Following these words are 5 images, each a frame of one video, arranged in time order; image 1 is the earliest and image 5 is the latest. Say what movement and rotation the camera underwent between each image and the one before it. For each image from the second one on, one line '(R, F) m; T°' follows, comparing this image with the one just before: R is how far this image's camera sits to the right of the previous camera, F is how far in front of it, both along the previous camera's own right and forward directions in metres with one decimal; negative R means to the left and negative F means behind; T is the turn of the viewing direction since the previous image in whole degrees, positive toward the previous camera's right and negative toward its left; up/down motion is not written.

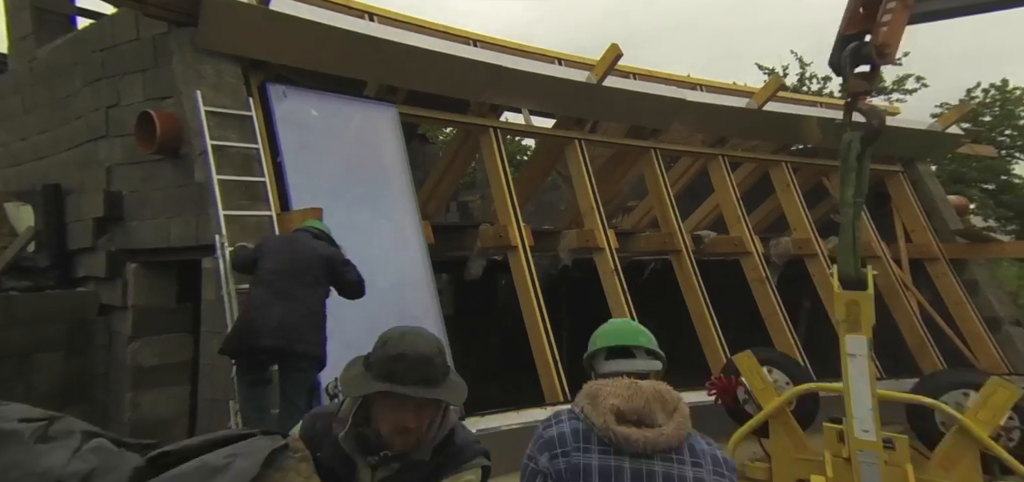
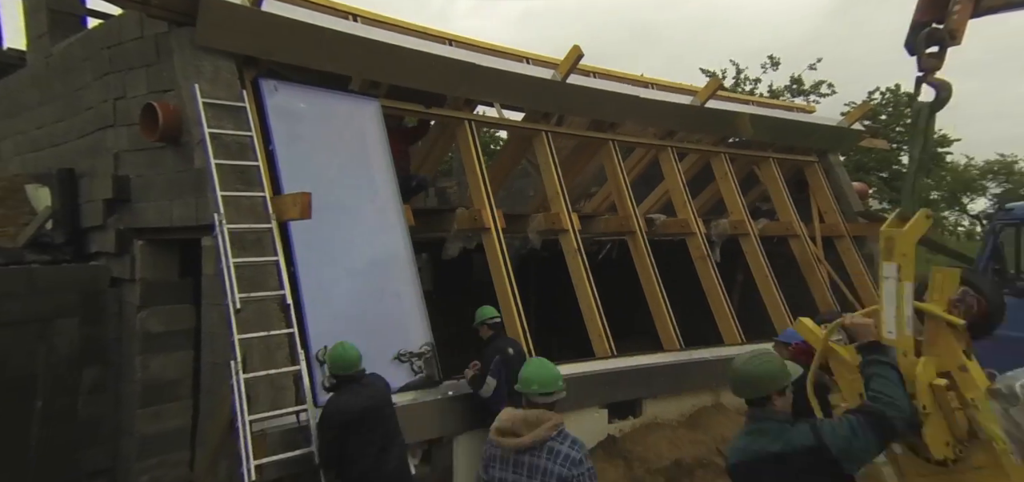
(+0.1, -0.4) m; +2°
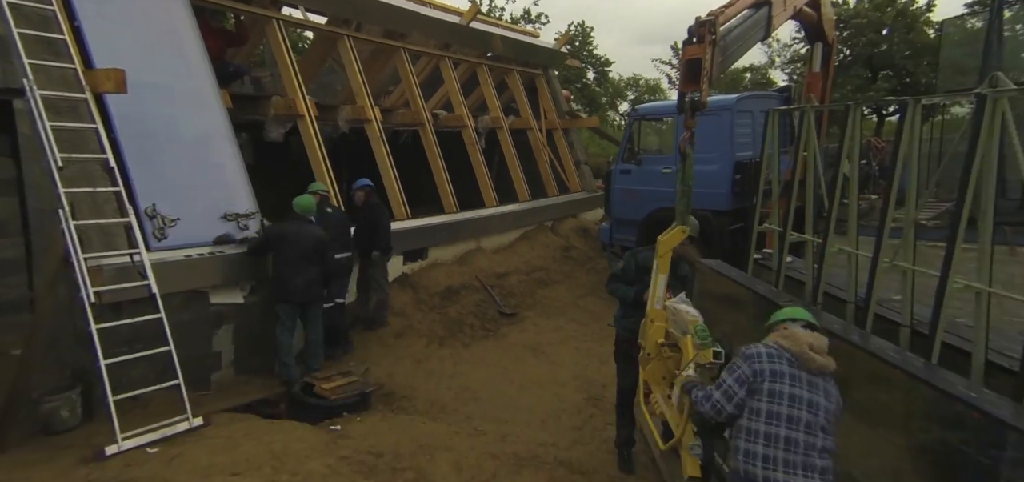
(+0.2, -1.4) m; +18°
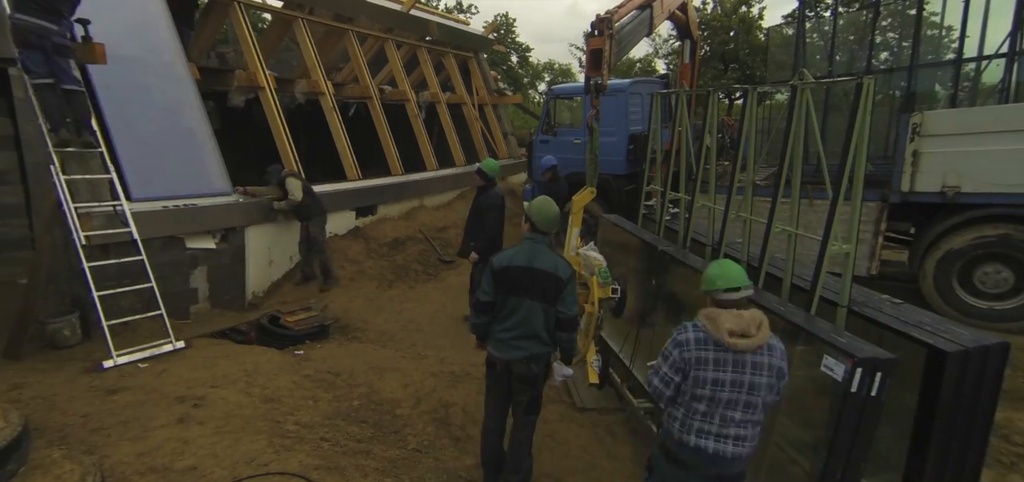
(+0.2, -1.0) m; +5°
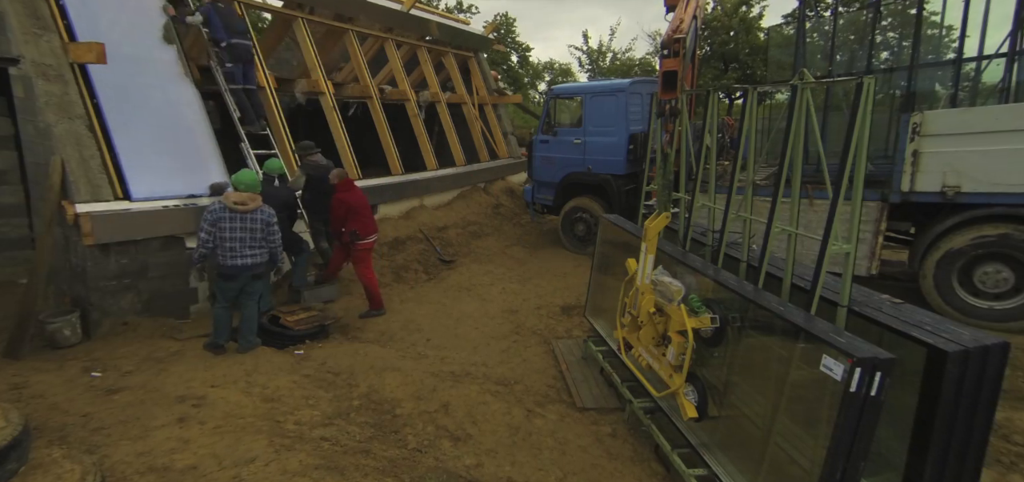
(0.0, 0.0) m; 0°
